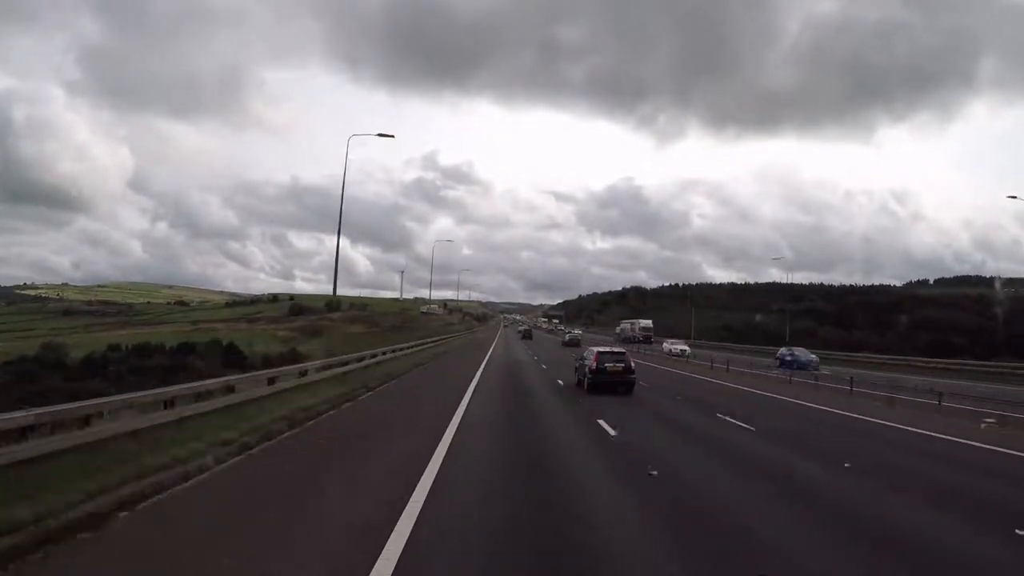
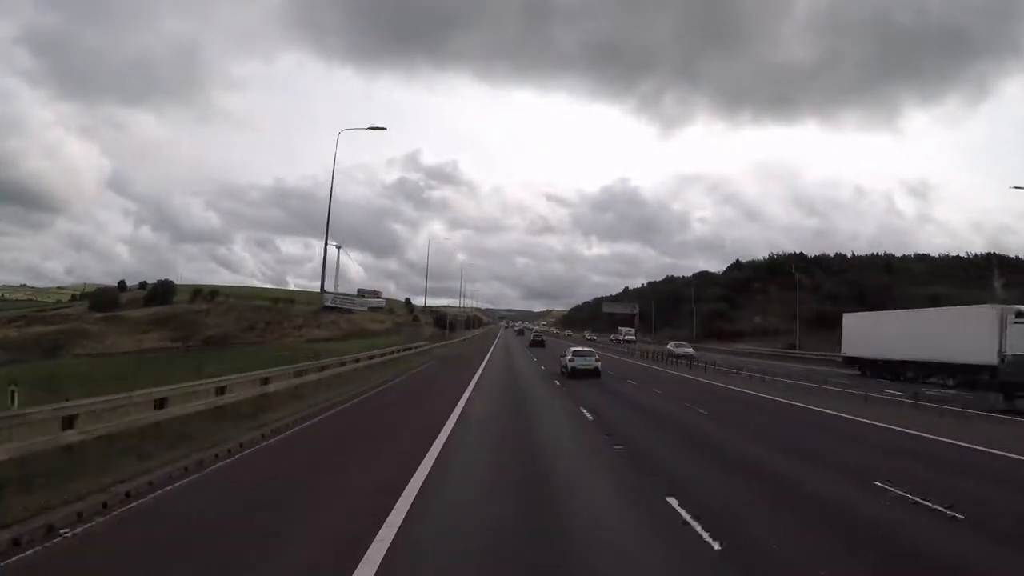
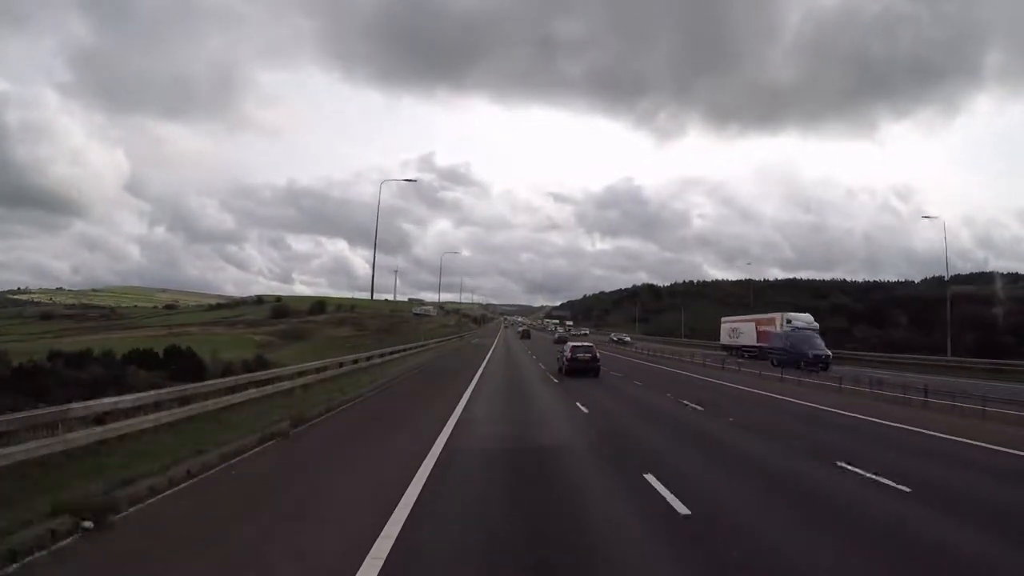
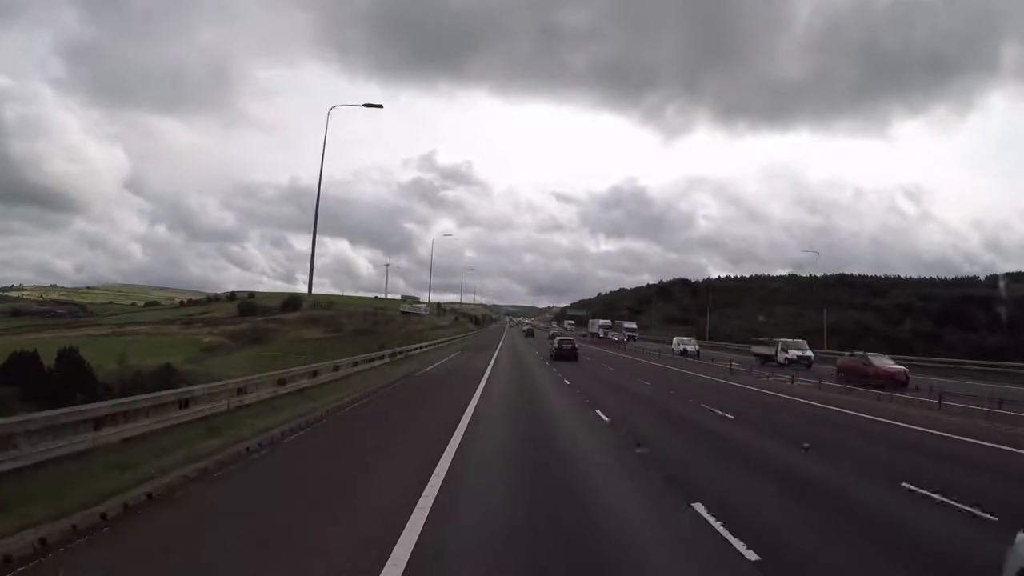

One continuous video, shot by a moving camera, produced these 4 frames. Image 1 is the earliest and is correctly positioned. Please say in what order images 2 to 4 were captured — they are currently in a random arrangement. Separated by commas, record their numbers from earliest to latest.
3, 4, 2
